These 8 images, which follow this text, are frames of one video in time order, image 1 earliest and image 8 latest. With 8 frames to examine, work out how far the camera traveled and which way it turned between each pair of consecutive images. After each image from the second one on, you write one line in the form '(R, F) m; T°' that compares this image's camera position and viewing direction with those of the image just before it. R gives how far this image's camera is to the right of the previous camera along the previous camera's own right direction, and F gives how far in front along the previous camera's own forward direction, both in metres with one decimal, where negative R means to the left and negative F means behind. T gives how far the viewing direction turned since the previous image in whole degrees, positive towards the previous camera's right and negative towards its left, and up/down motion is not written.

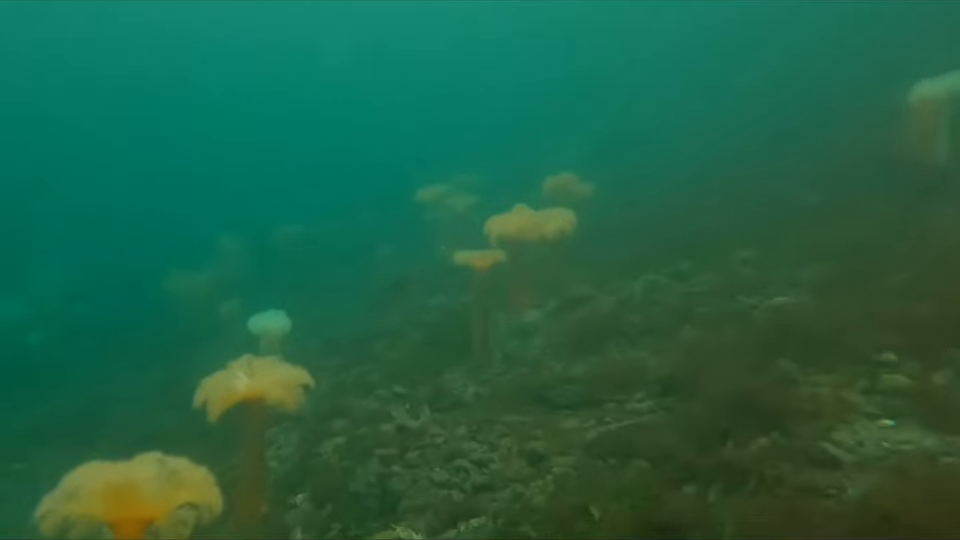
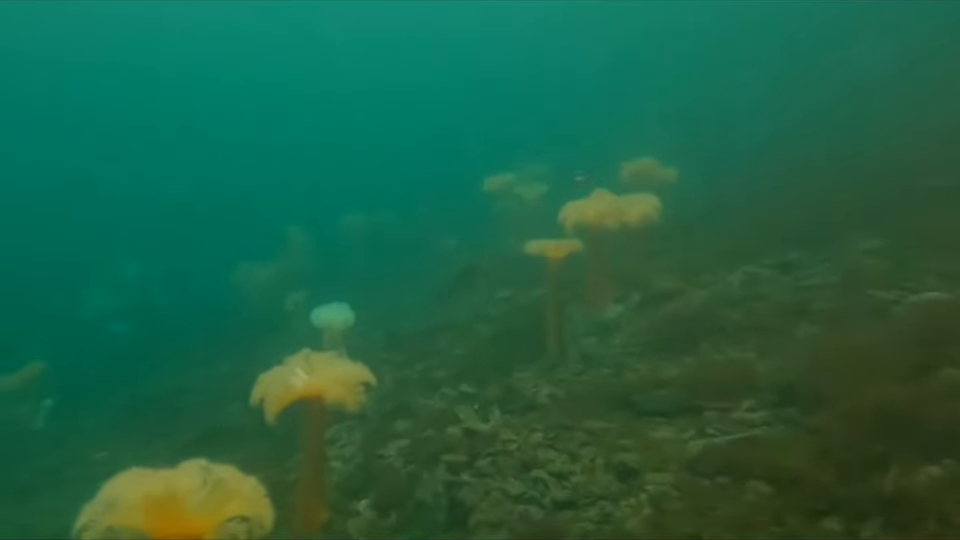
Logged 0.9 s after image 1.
(-0.3, +0.9) m; -6°
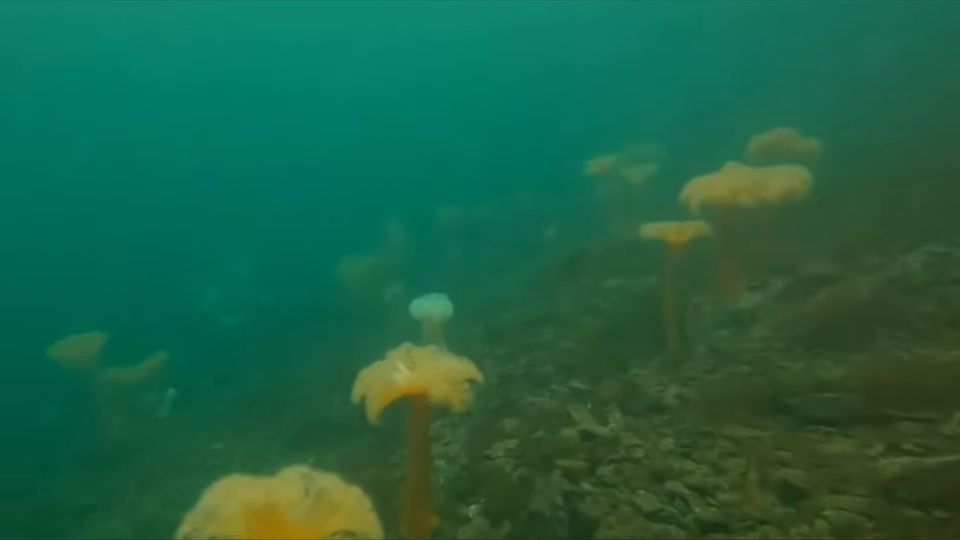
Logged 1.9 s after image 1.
(-0.4, +0.9) m; -9°
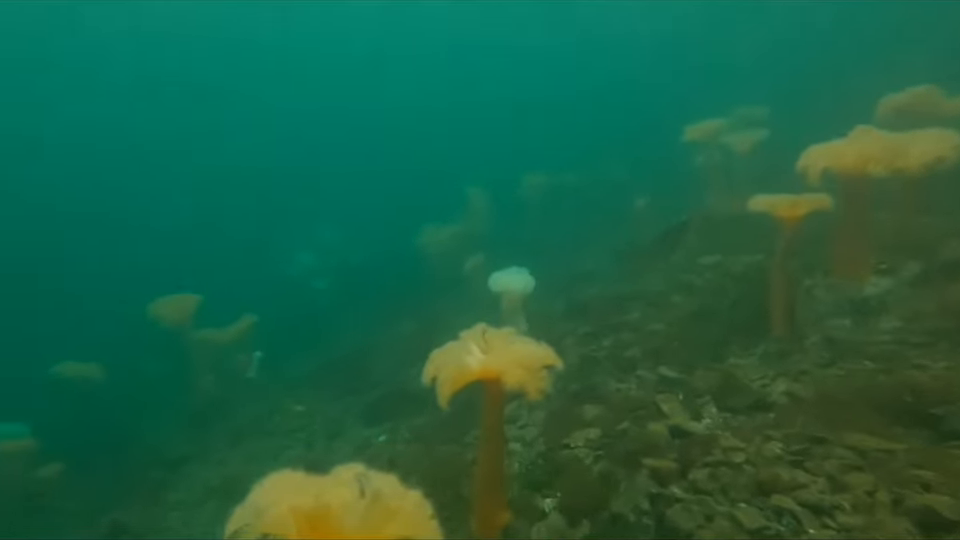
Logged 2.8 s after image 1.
(0.0, +0.7) m; -8°
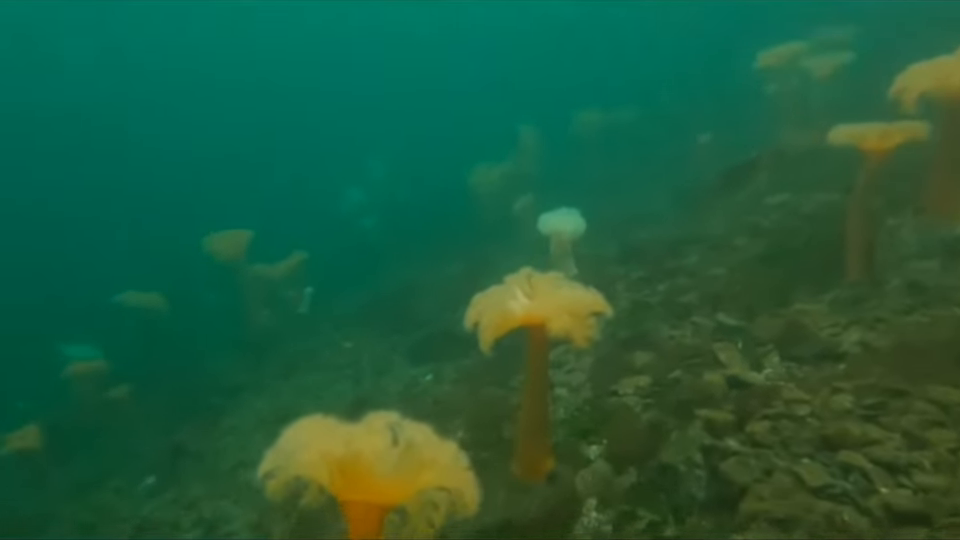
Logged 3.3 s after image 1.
(+0.1, +0.4) m; -5°
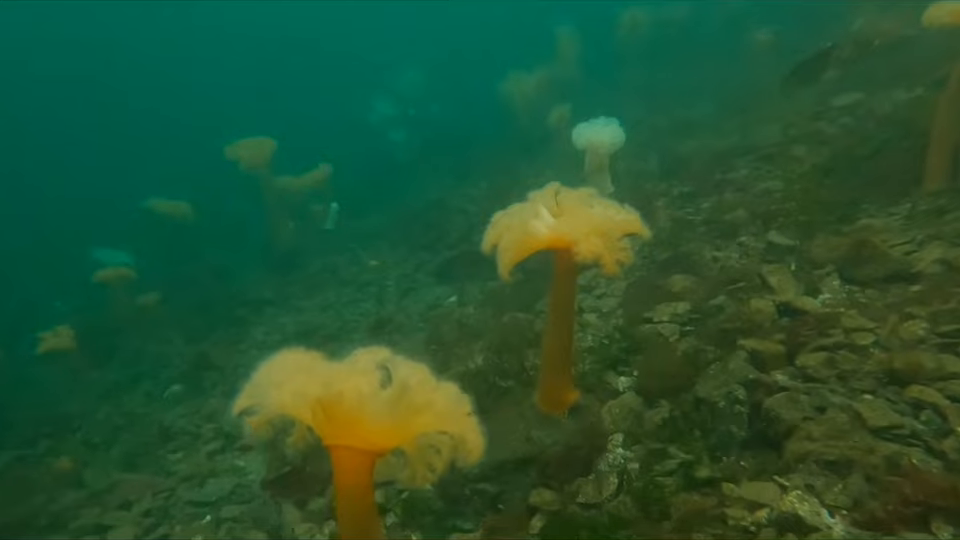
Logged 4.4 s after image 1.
(+0.2, +0.7) m; -4°
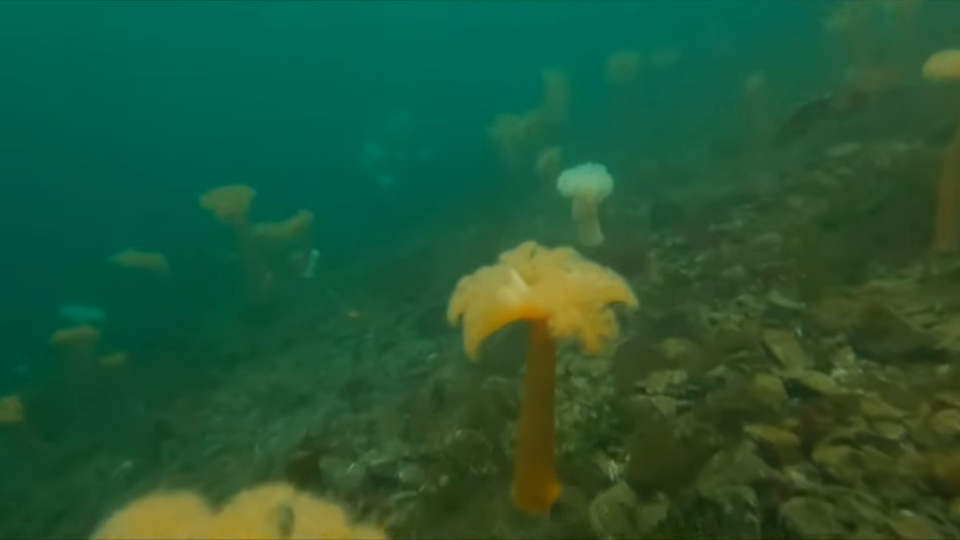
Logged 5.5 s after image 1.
(+0.3, +0.8) m; +1°
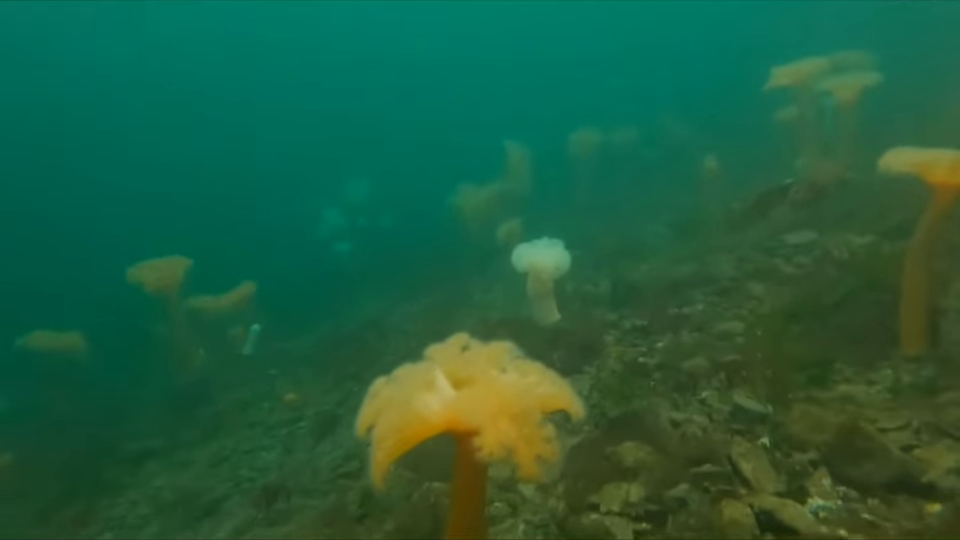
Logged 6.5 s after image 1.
(+0.4, +0.8) m; +3°
